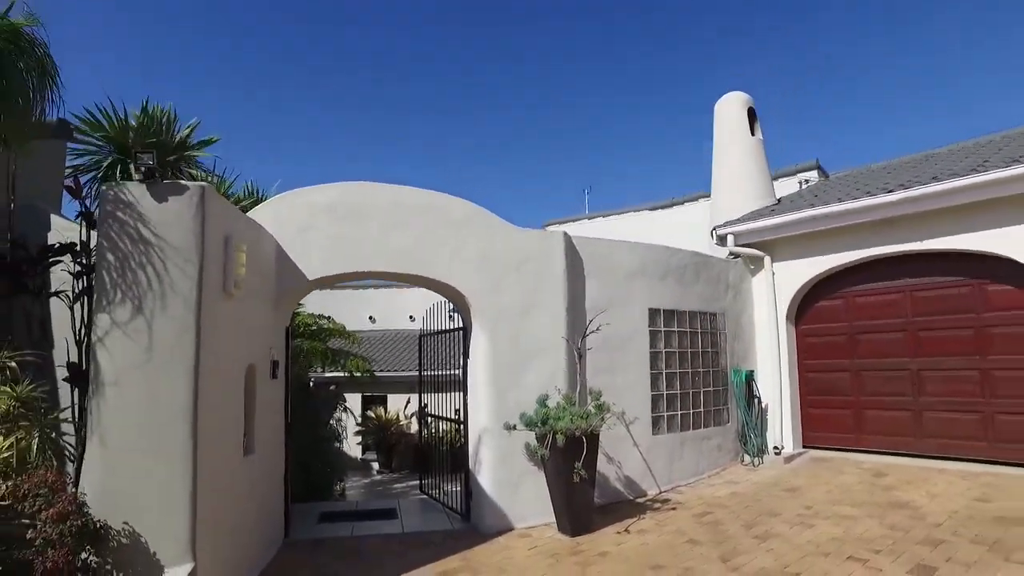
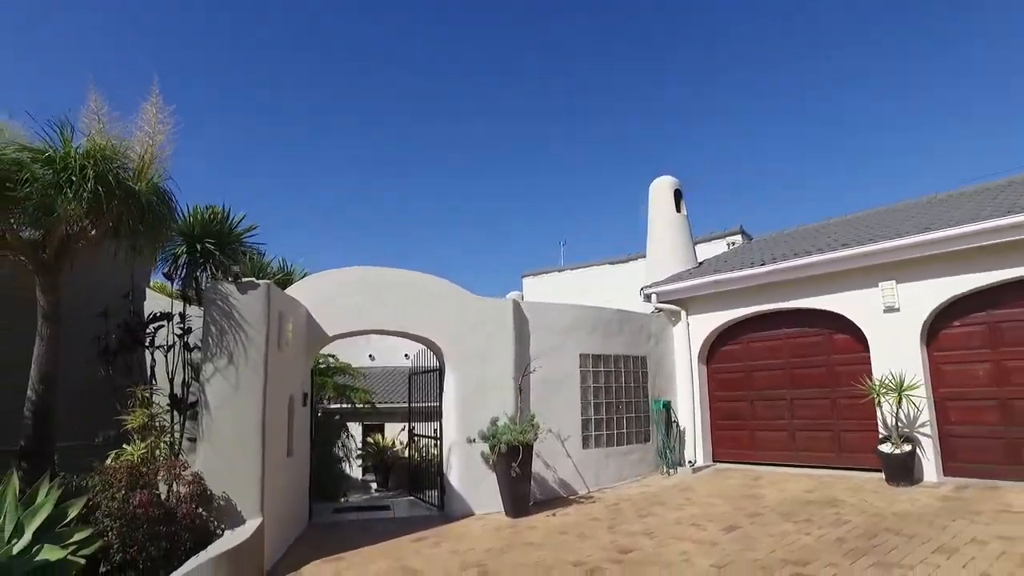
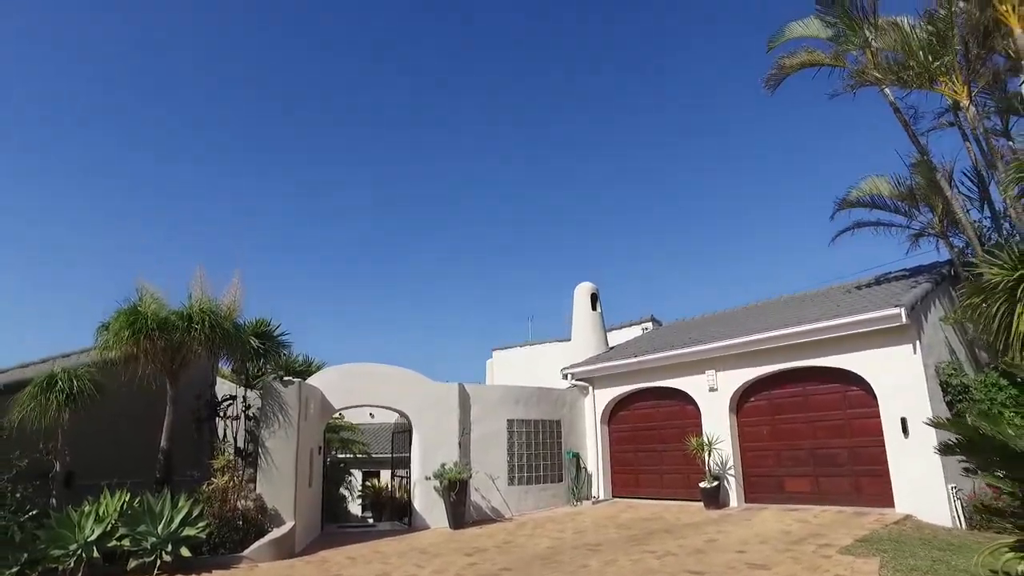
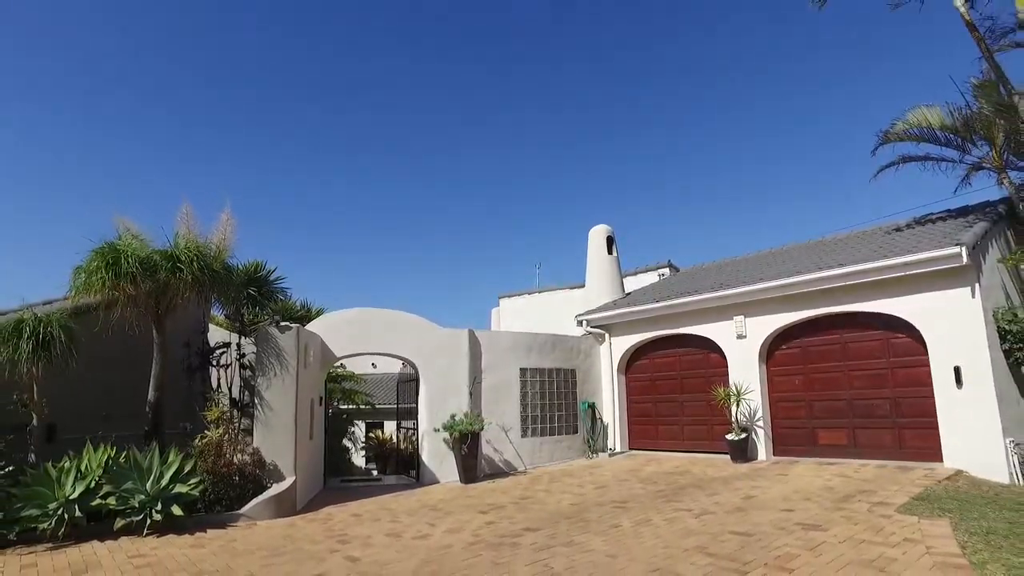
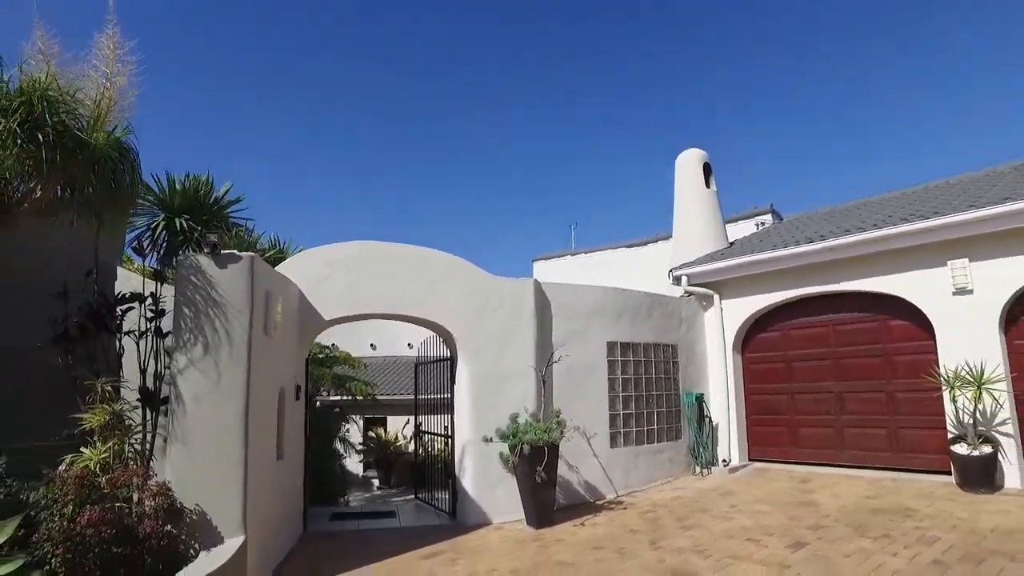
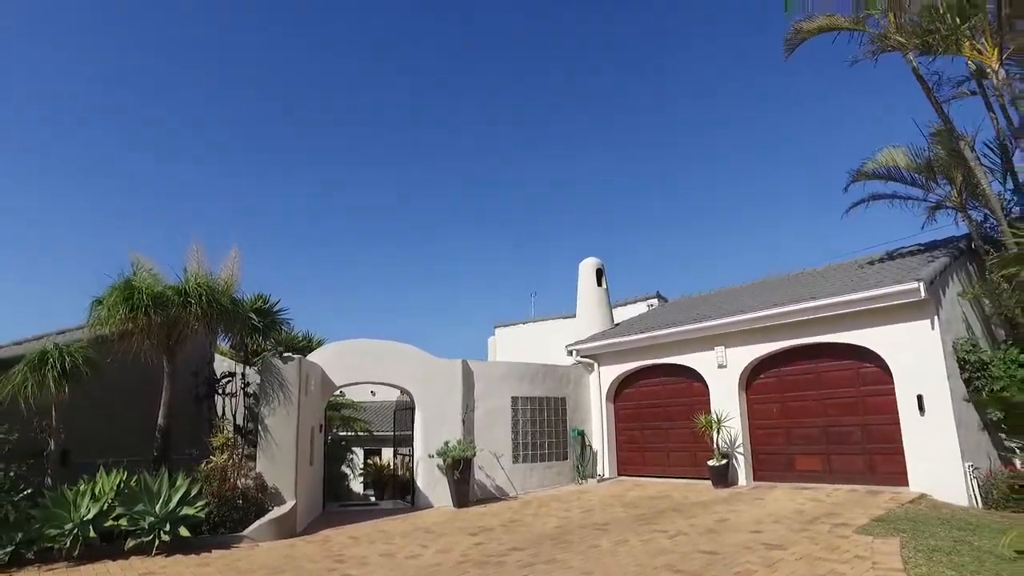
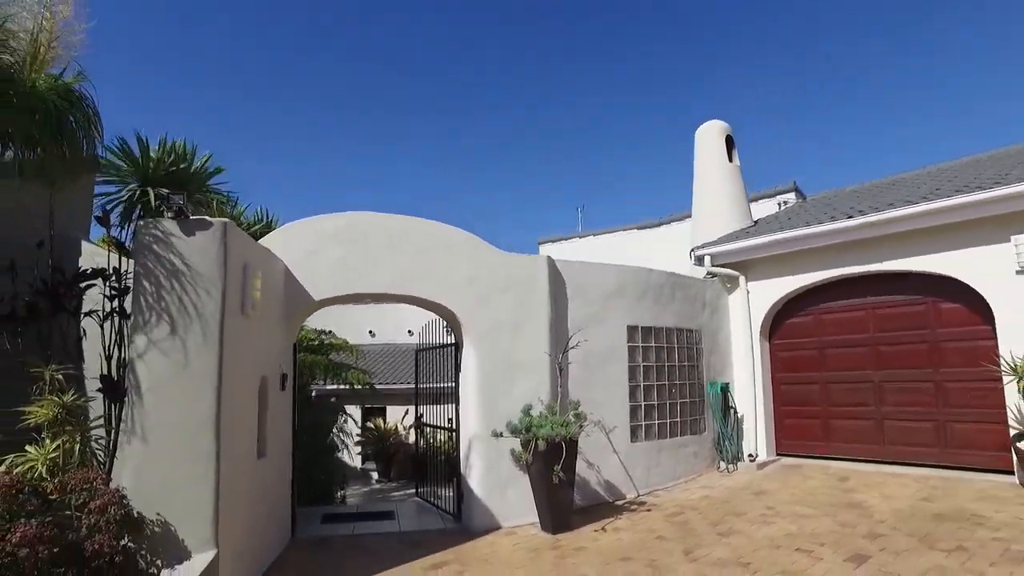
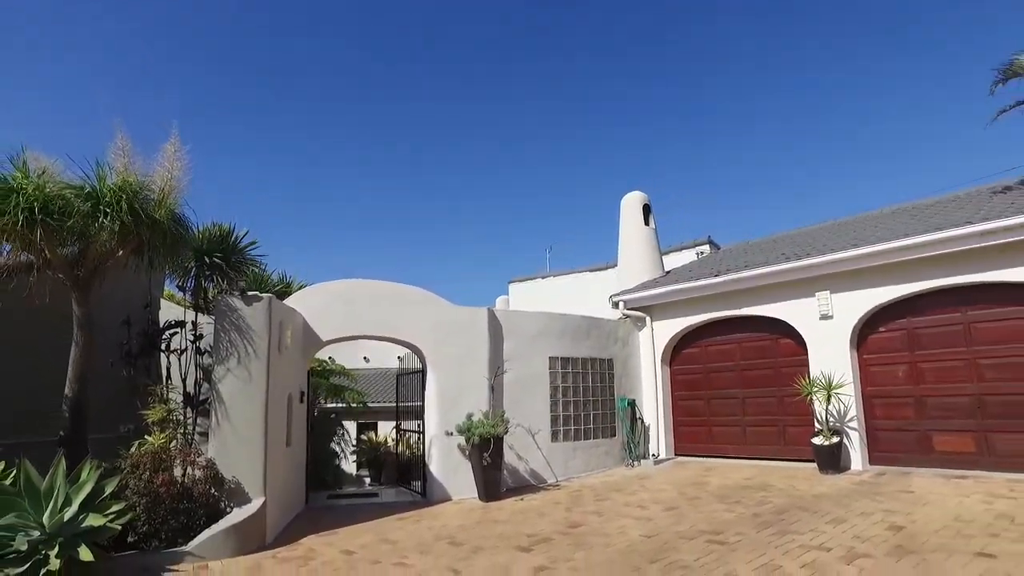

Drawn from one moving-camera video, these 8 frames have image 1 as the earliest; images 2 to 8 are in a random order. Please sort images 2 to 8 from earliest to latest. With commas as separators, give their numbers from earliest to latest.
7, 5, 2, 8, 4, 6, 3
